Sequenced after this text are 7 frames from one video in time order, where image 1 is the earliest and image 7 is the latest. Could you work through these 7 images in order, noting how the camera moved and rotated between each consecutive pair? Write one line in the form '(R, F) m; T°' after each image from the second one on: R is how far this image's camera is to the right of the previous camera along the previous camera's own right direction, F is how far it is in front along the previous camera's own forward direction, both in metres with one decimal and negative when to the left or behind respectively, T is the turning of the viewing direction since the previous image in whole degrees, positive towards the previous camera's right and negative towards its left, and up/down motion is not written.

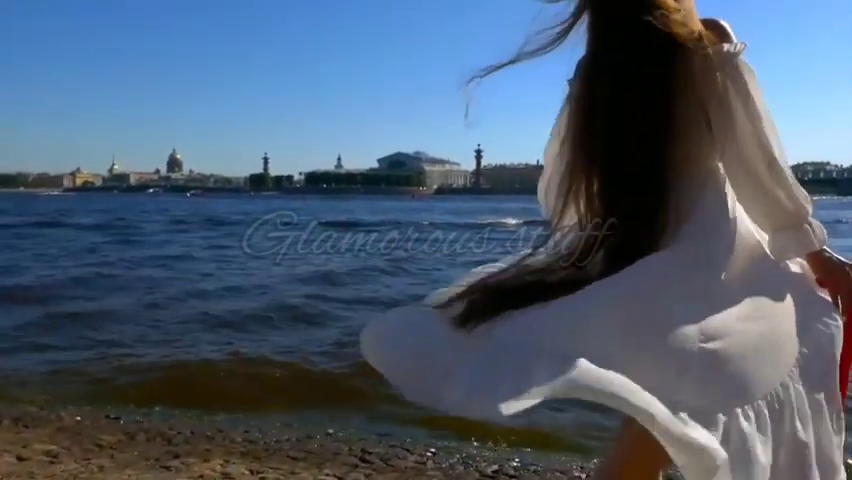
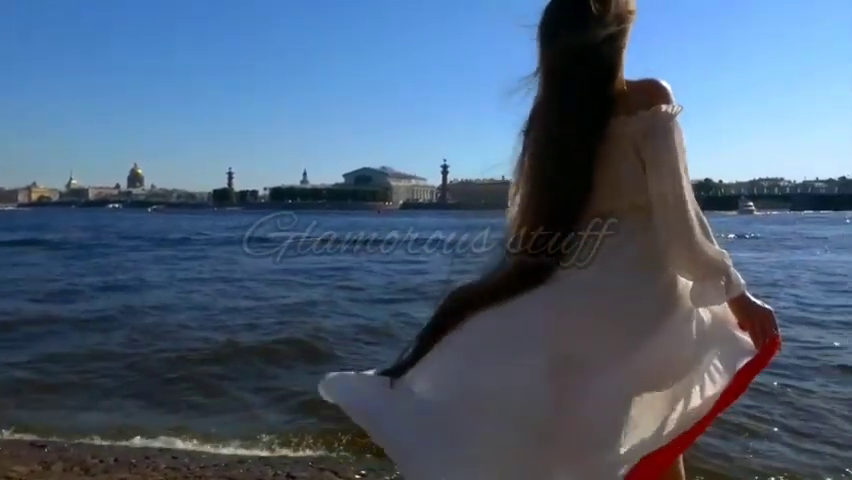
(+0.2, +0.1) m; +2°
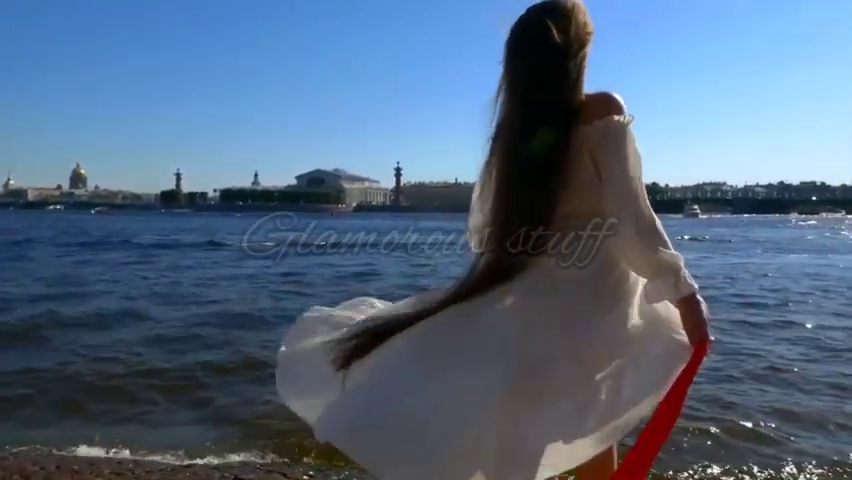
(0.0, 0.0) m; +3°
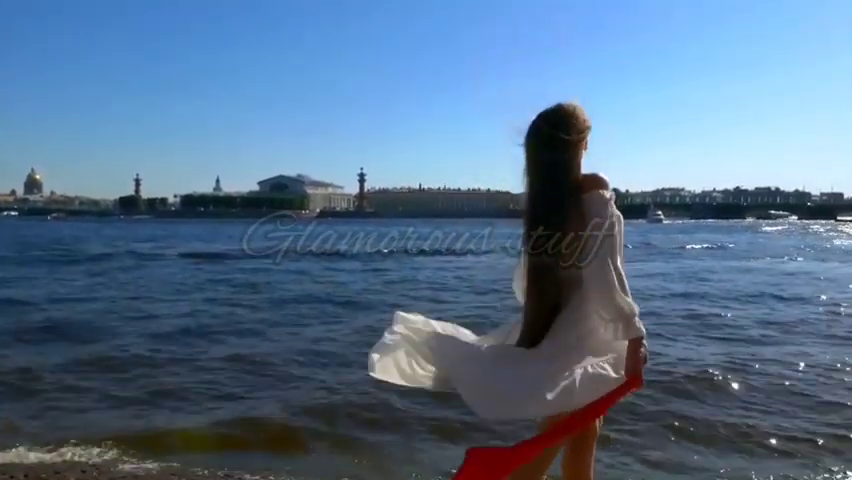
(-0.4, +1.0) m; +2°
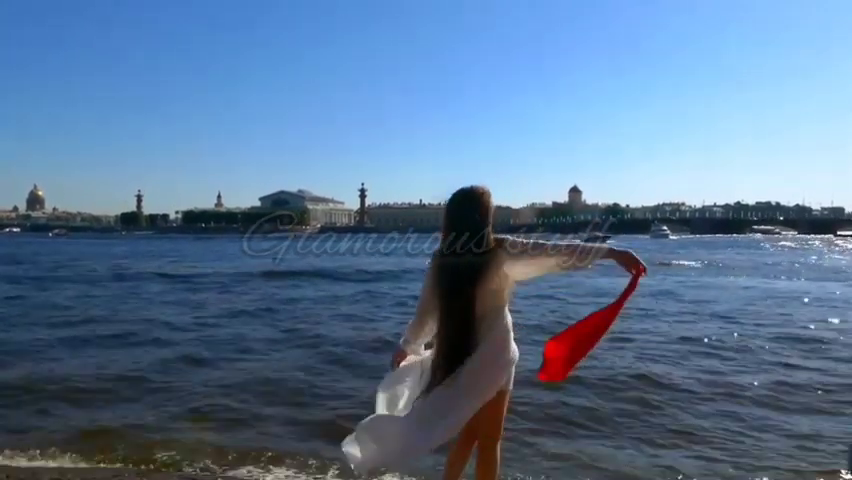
(+0.1, -0.3) m; 0°
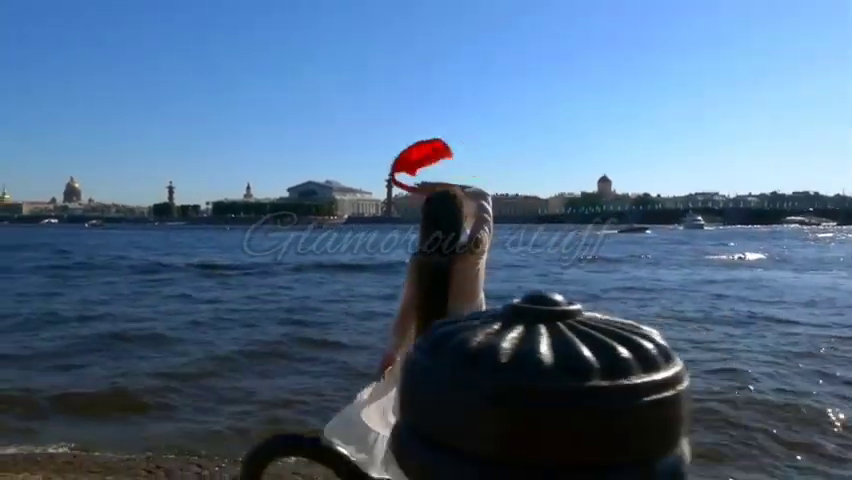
(-1.3, +0.5) m; -1°
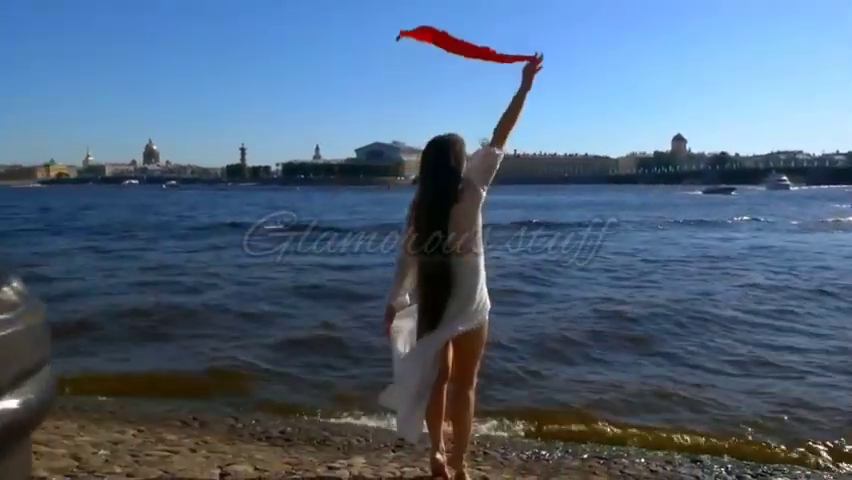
(+0.2, -0.1) m; -4°
